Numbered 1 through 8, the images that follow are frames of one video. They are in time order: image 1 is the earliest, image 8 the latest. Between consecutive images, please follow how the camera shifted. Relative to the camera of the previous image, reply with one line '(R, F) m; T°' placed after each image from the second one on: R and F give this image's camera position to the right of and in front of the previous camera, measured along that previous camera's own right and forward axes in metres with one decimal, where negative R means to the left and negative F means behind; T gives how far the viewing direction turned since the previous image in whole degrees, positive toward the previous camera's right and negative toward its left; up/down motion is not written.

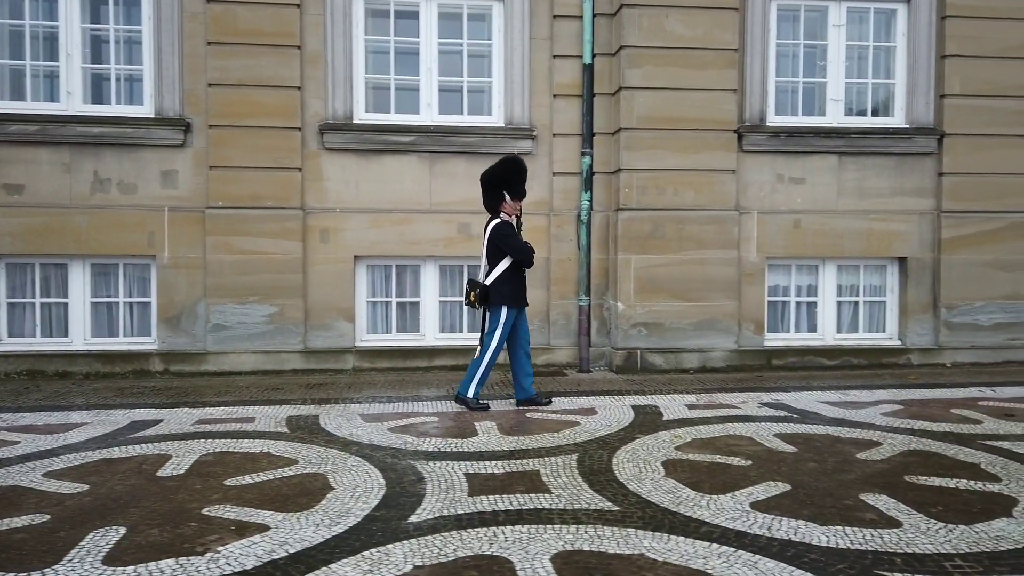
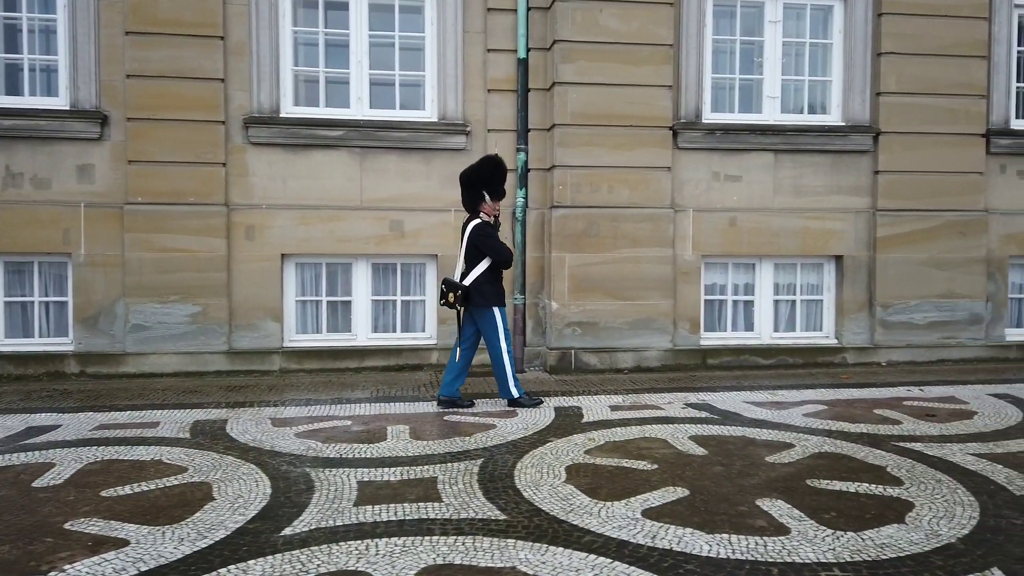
(+0.5, +0.2) m; +2°
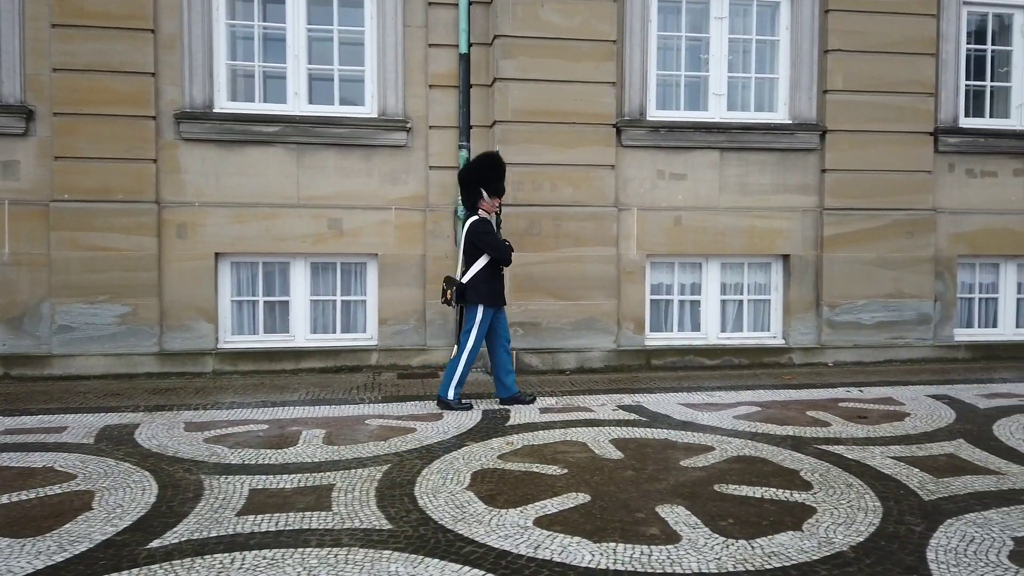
(+0.5, +0.2) m; +1°
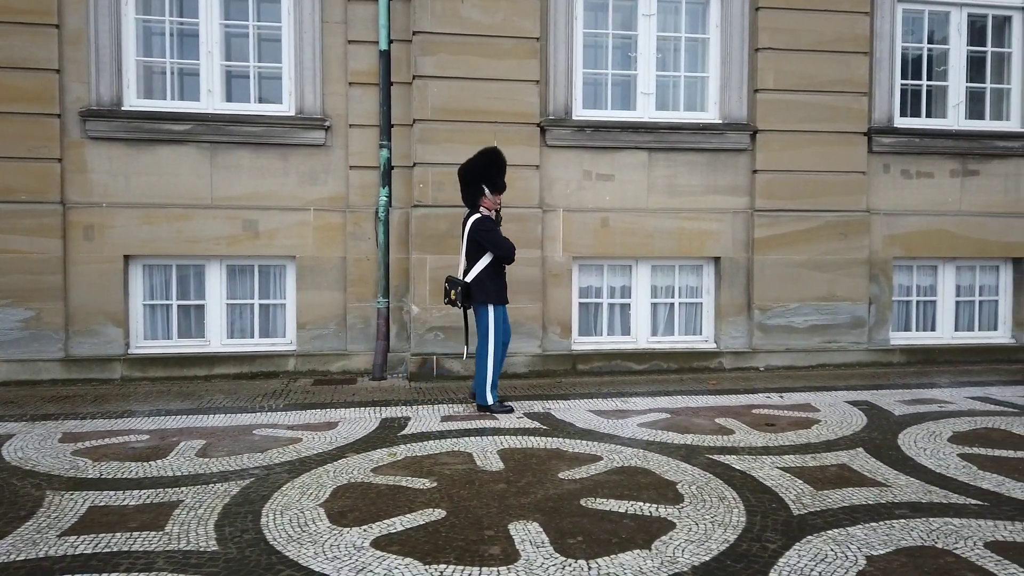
(+0.7, +0.2) m; +1°
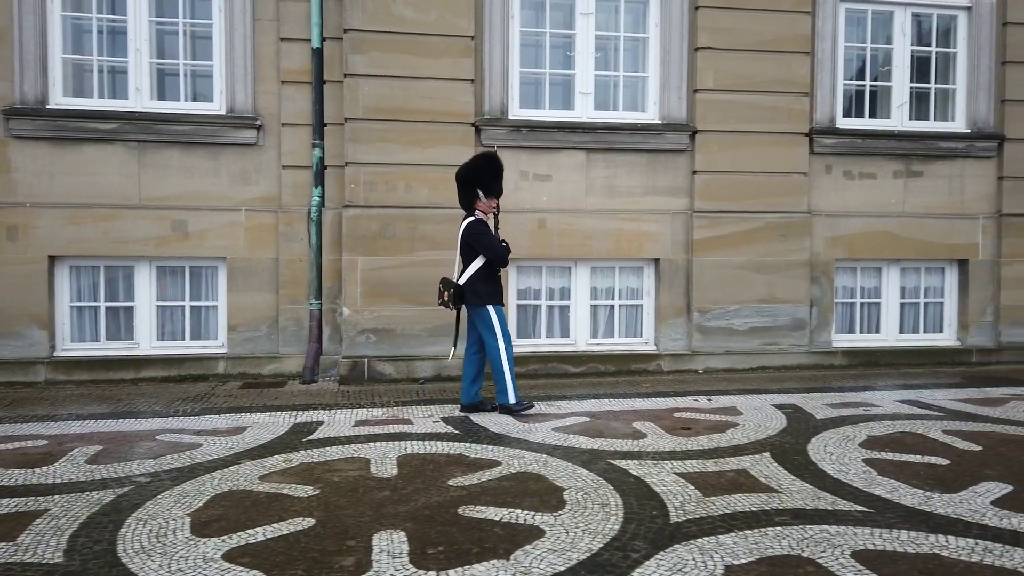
(+0.6, +0.1) m; +1°
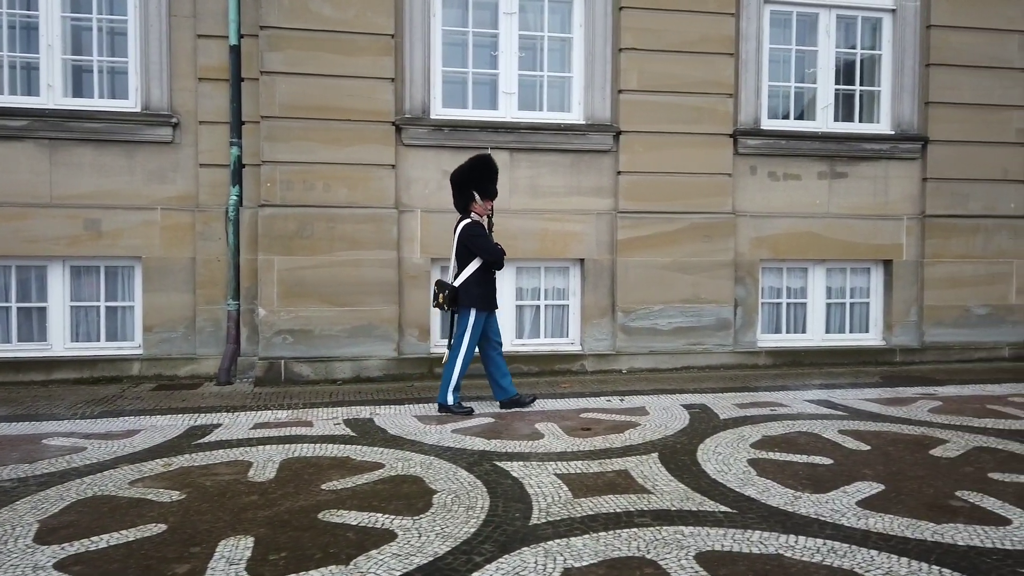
(+0.6, 0.0) m; +2°
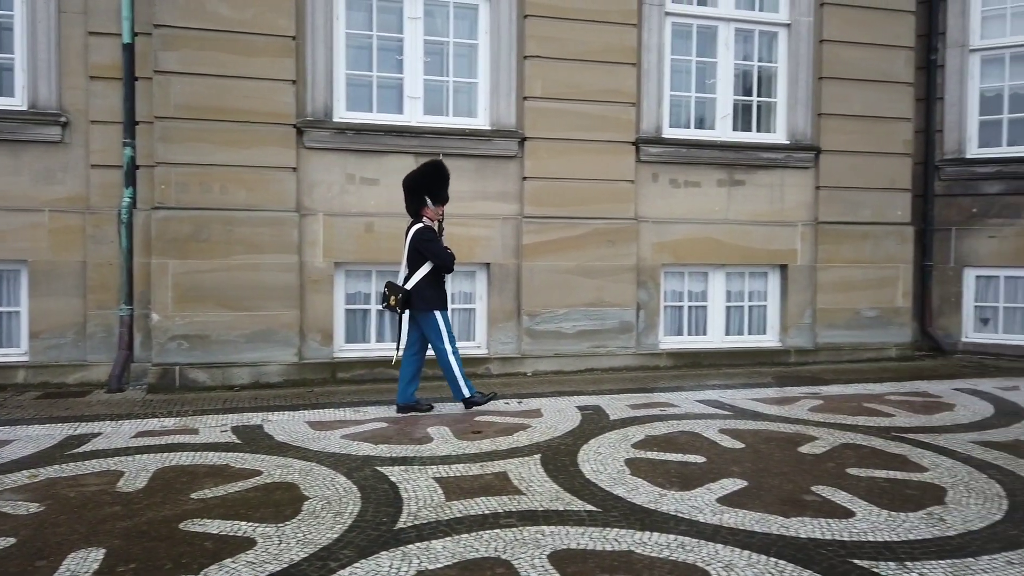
(+0.4, -0.1) m; +5°
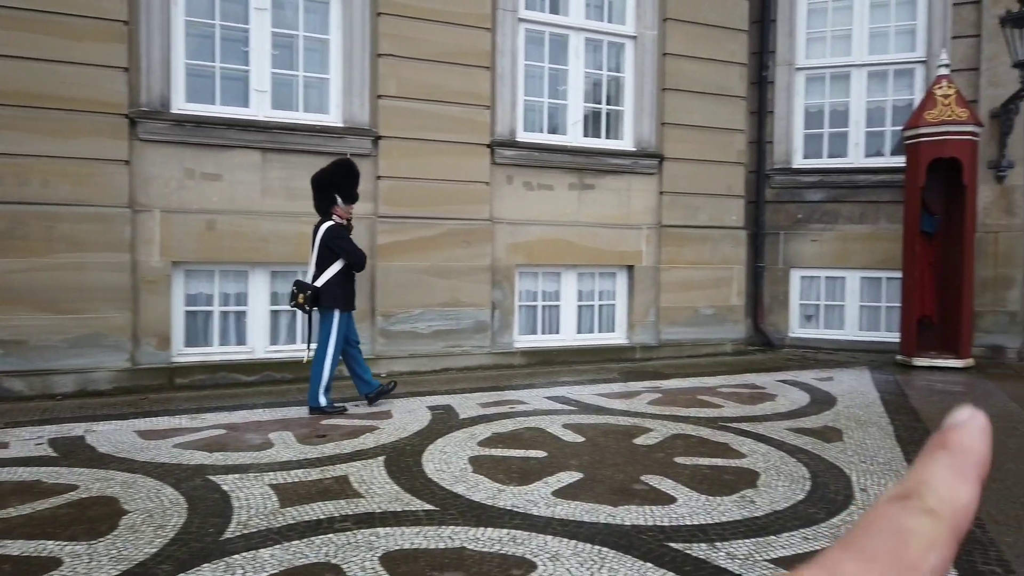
(+0.2, 0.0) m; +10°
